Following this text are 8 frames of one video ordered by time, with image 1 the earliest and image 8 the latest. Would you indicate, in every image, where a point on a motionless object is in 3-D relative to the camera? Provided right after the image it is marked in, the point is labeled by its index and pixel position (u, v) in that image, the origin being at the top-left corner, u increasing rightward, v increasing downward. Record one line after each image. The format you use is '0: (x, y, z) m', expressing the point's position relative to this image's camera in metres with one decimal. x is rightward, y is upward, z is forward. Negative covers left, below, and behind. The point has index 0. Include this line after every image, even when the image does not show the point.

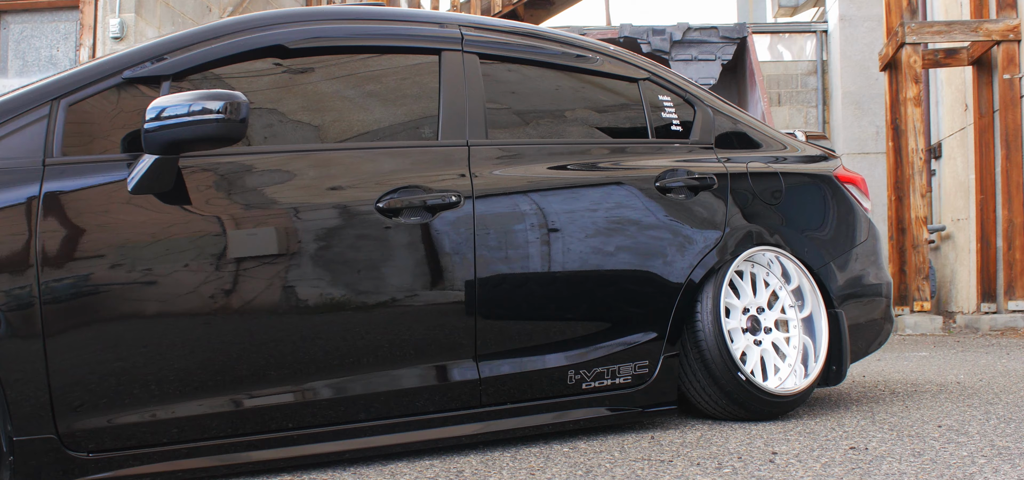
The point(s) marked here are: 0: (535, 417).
0: (+0.1, -0.3, +2.4) m
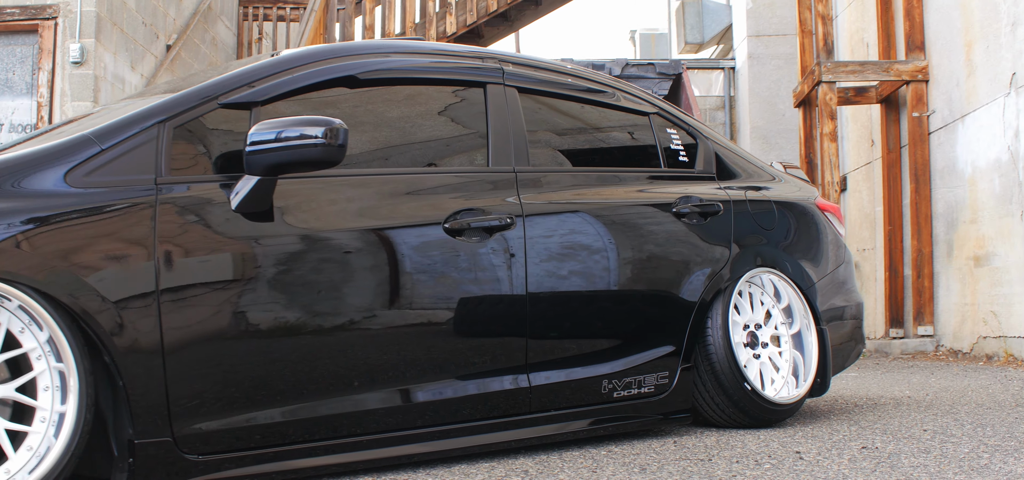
0: (+0.1, -0.4, +2.6) m
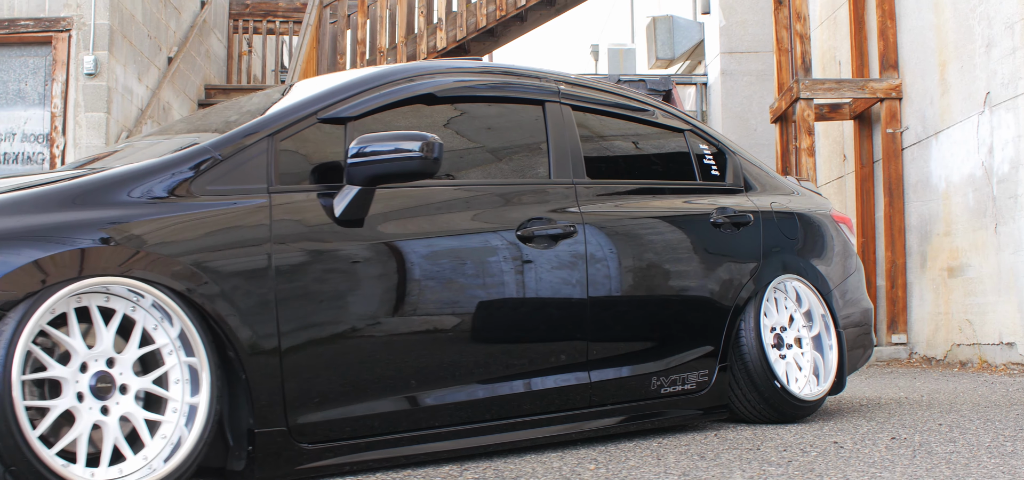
0: (+0.3, -0.4, +2.8) m
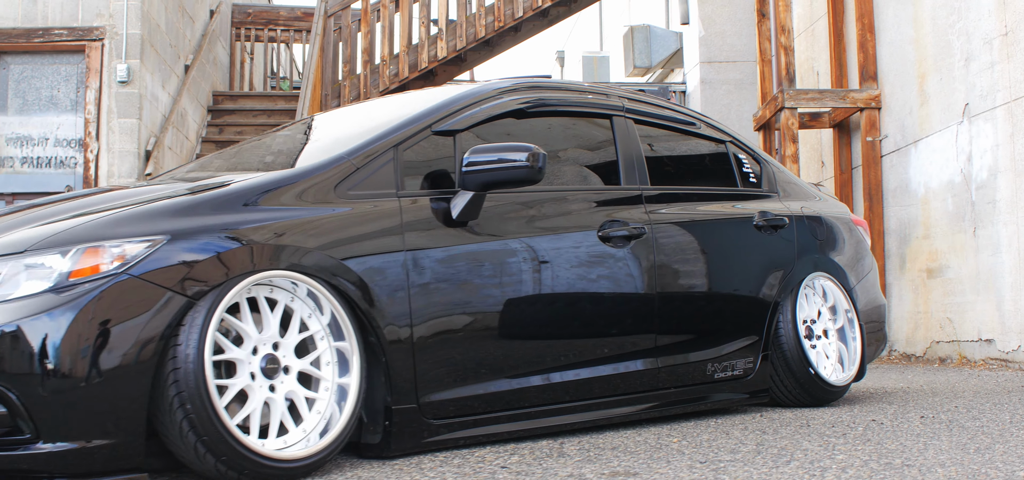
0: (+0.4, -0.4, +3.1) m
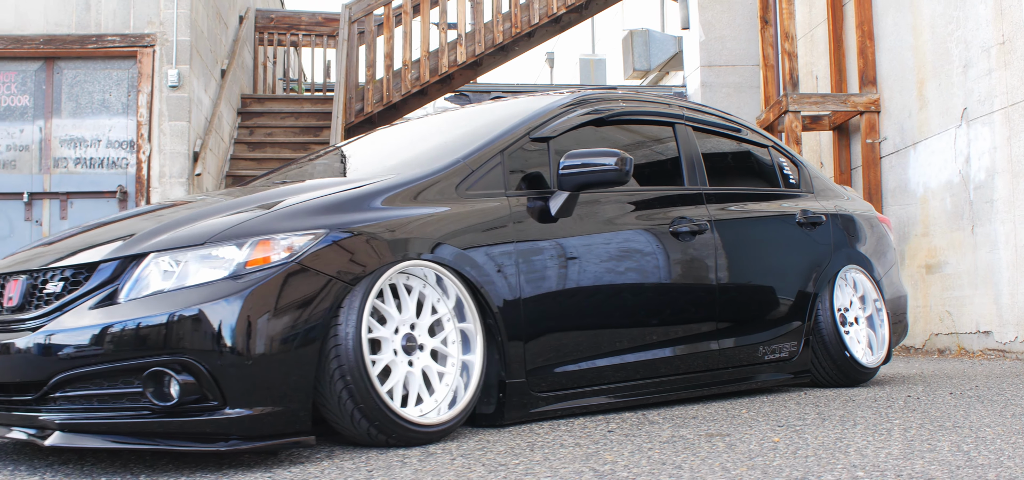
0: (+0.6, -0.4, +3.5) m
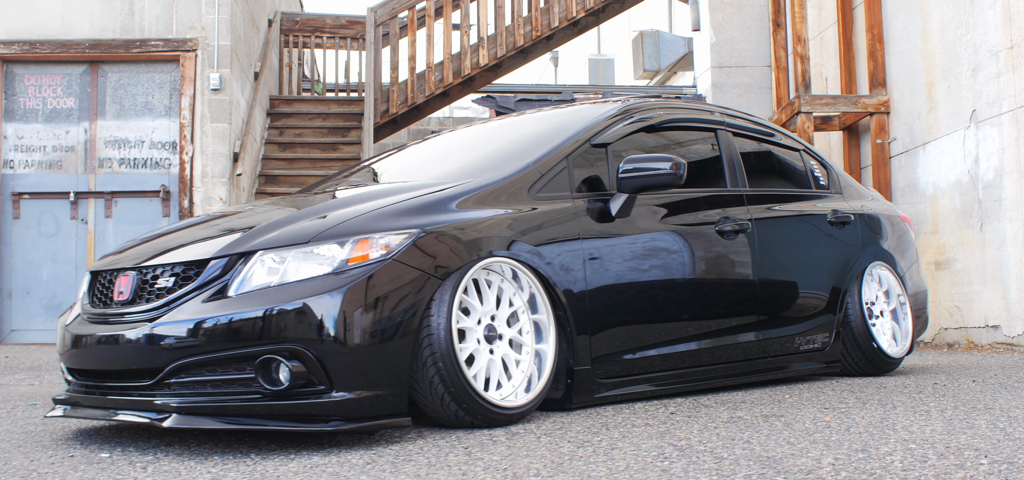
0: (+0.8, -0.4, +3.7) m
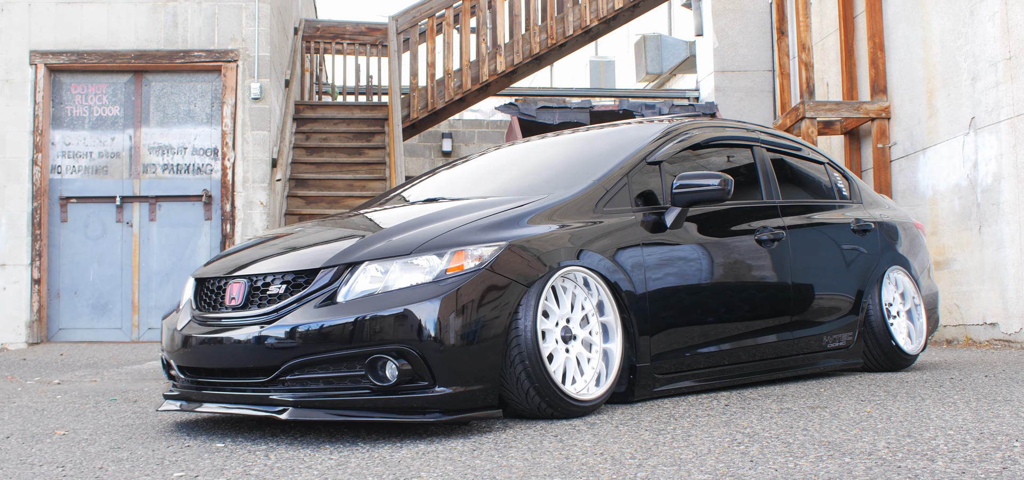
0: (+0.9, -0.4, +4.1) m
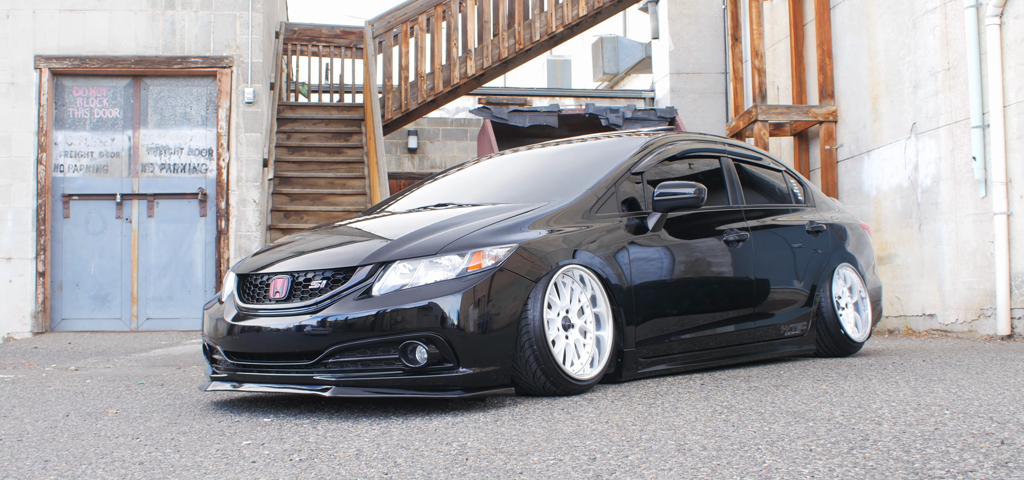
0: (+0.9, -0.4, +4.6) m
